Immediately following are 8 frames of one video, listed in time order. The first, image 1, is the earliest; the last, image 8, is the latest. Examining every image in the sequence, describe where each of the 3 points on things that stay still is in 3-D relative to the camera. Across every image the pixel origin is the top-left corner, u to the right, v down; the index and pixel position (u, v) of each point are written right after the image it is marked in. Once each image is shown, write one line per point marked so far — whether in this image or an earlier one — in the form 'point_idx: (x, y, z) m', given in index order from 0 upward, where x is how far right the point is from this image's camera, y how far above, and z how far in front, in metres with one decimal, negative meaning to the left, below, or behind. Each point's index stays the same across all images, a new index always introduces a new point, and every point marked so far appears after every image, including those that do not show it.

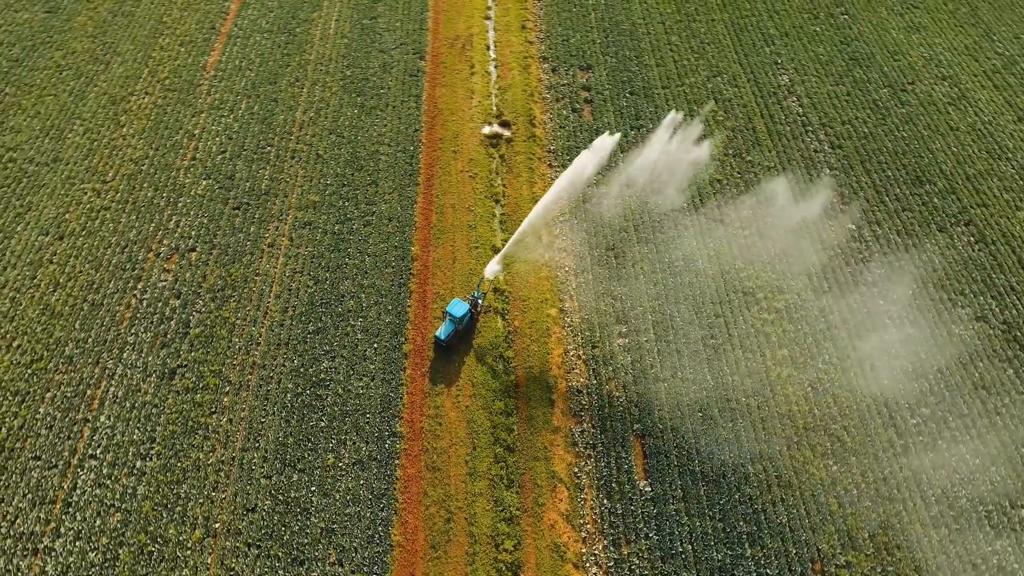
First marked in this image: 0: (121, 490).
0: (-9.2, -4.7, +15.0) m
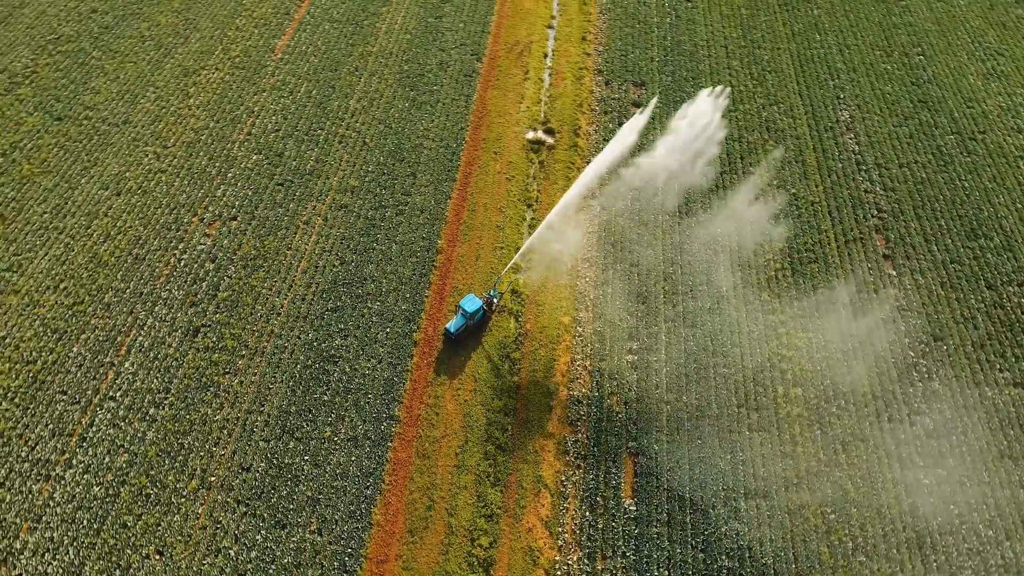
0: (-9.5, -3.6, +16.0) m
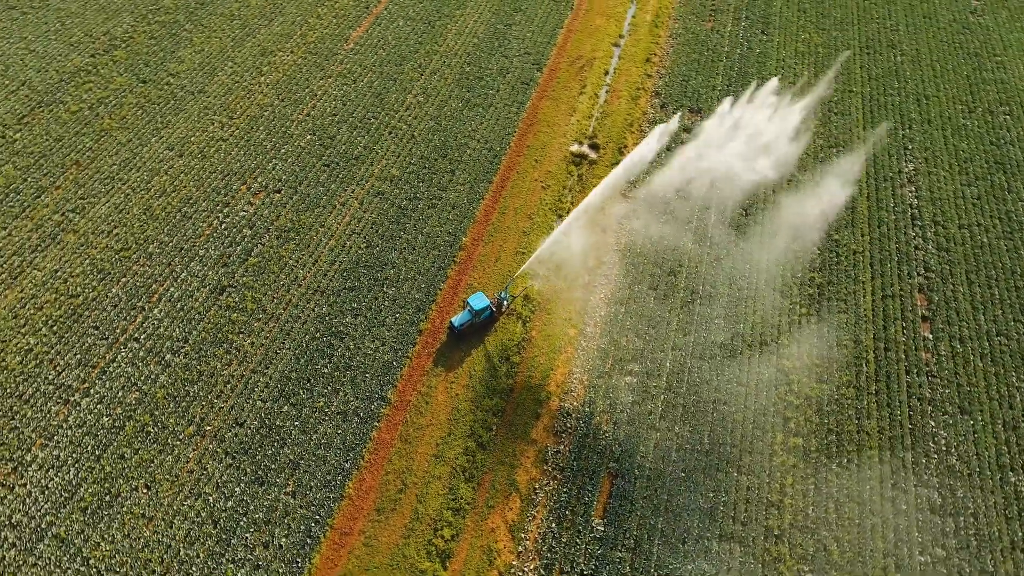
0: (-9.8, -2.3, +17.1) m
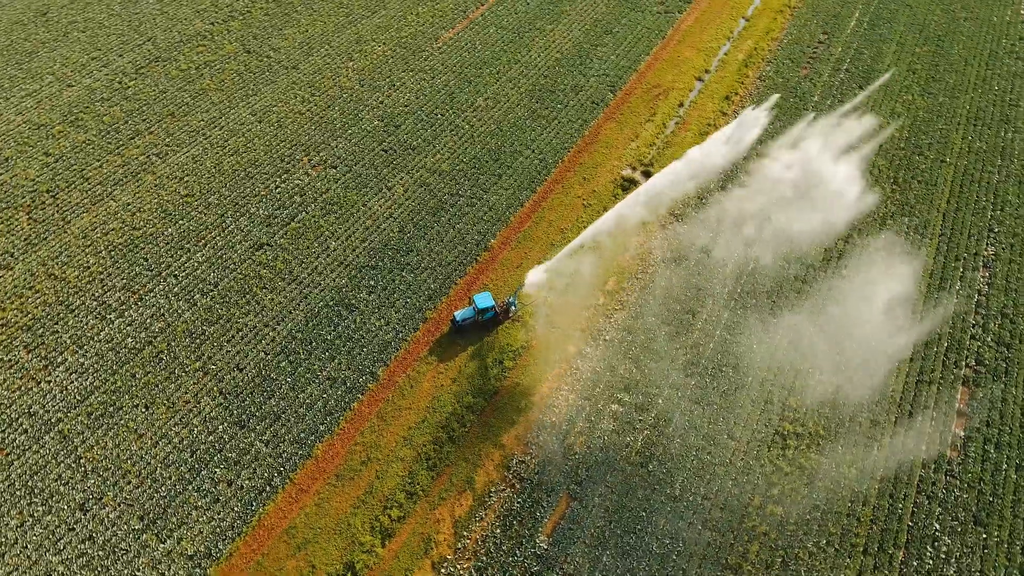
0: (-9.9, -0.6, +18.8) m
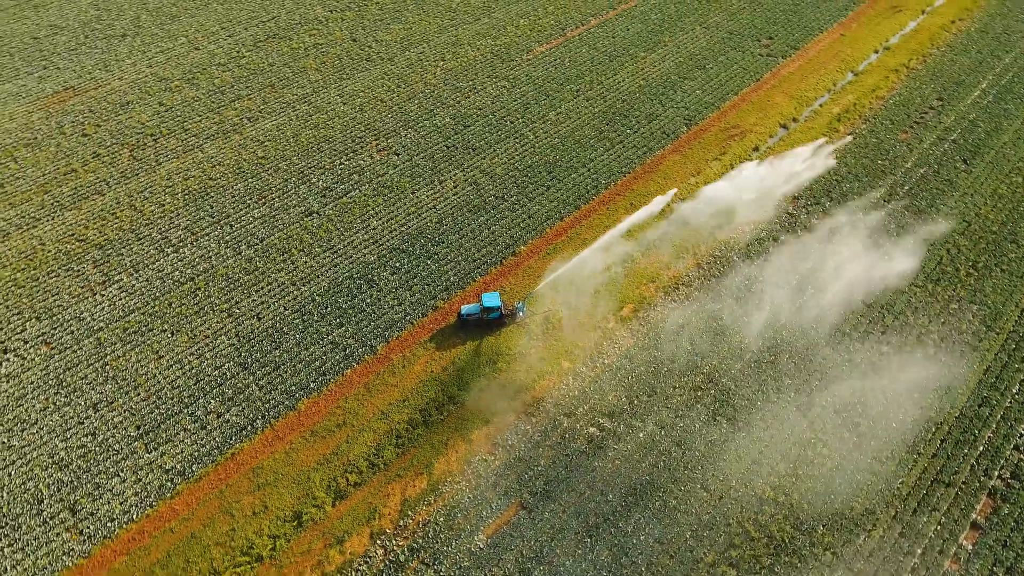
0: (-9.4, +1.1, +20.7) m
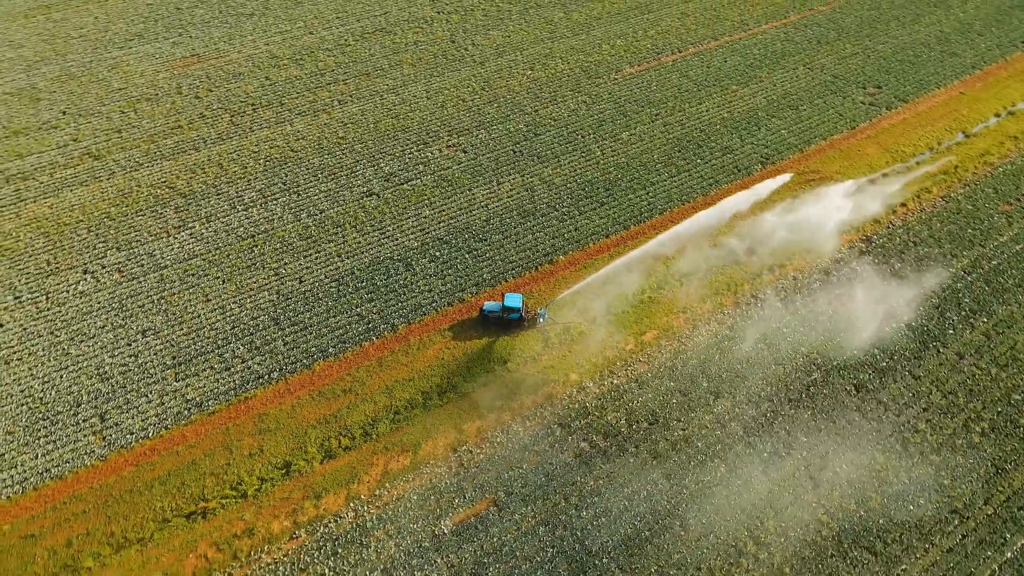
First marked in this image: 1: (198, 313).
0: (-8.0, +2.5, +22.4) m
1: (-9.6, -0.8, +19.5) m
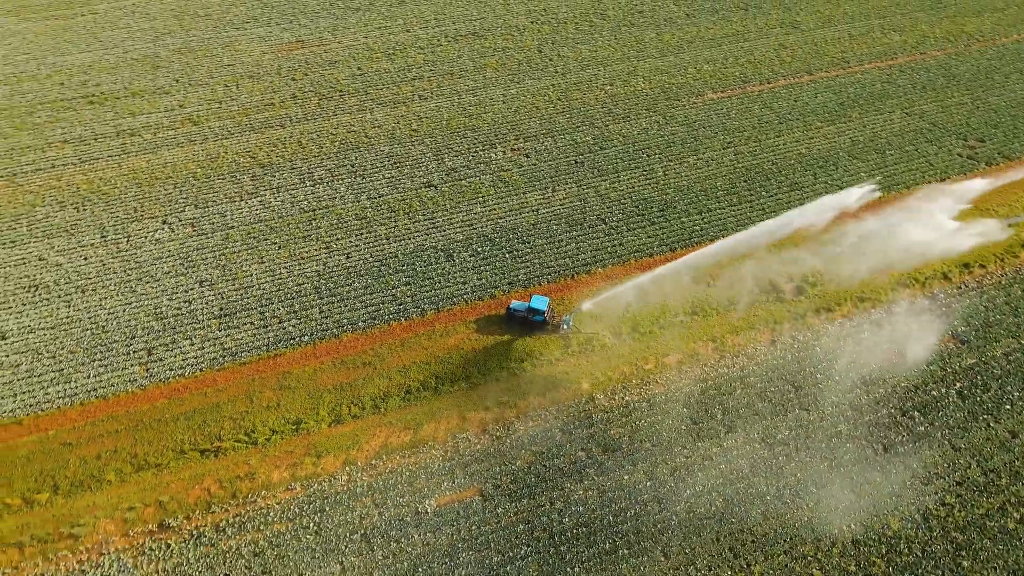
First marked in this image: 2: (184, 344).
0: (-6.2, +3.4, +23.8) m
1: (-8.6, +0.5, +21.1) m
2: (-9.8, -1.7, +19.1) m
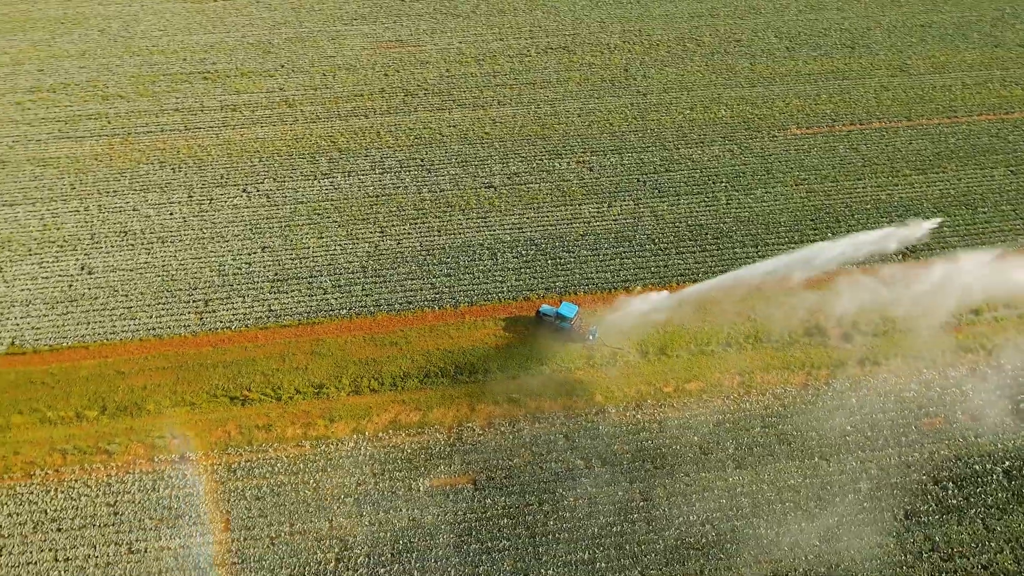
0: (-4.0, +3.9, +25.0) m
1: (-7.2, +1.5, +22.6) m
2: (-8.9, -0.4, +20.8) m
